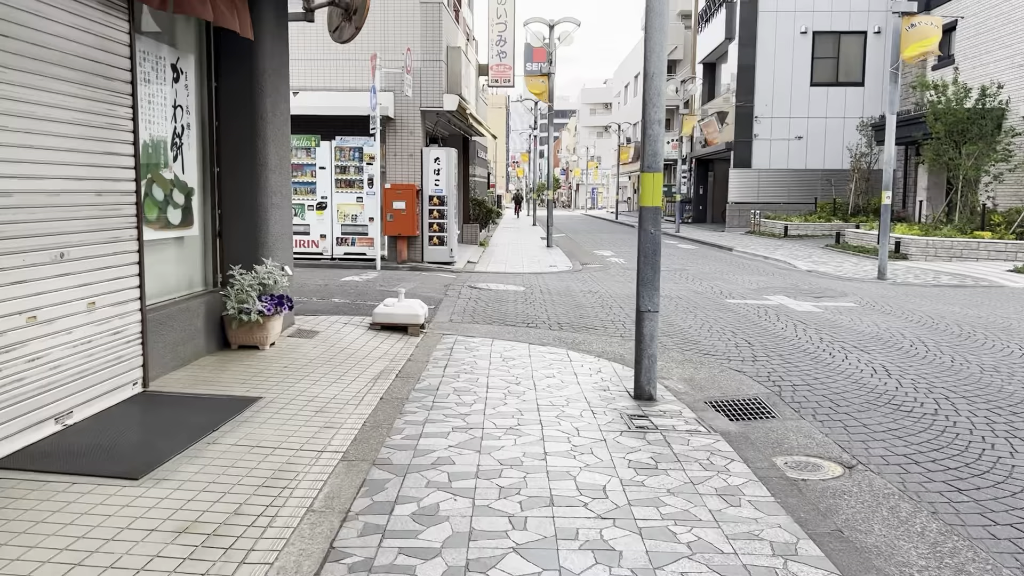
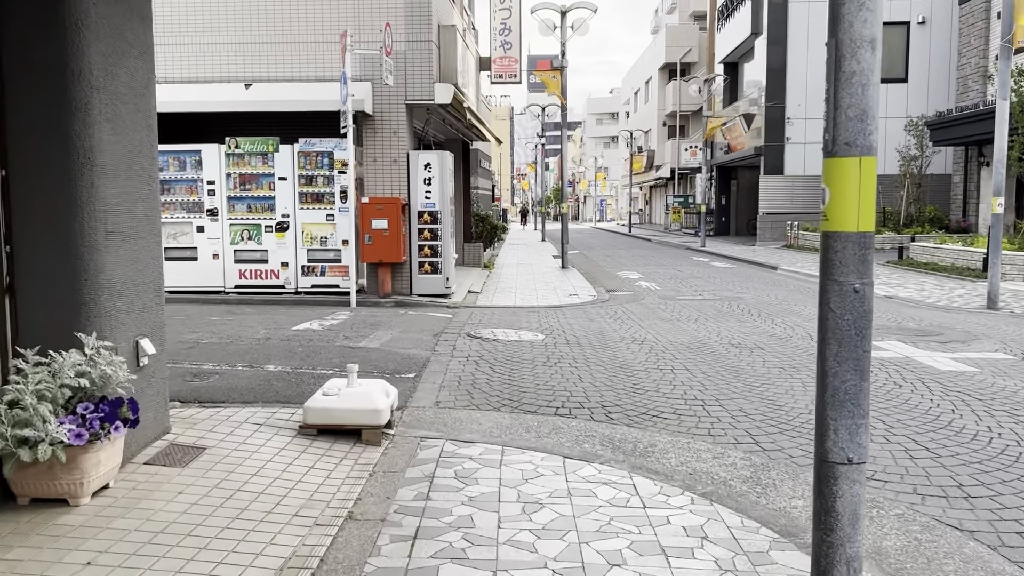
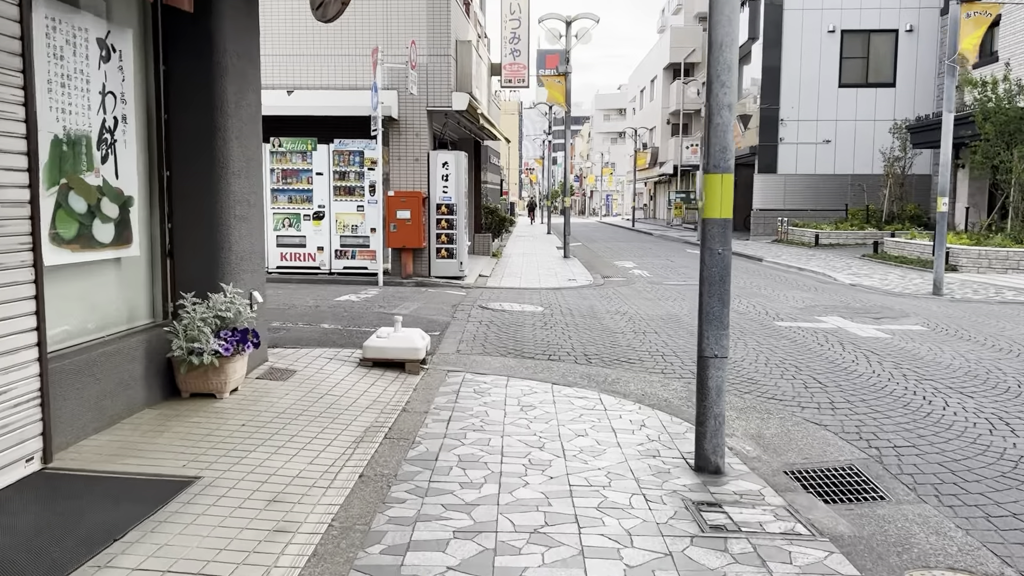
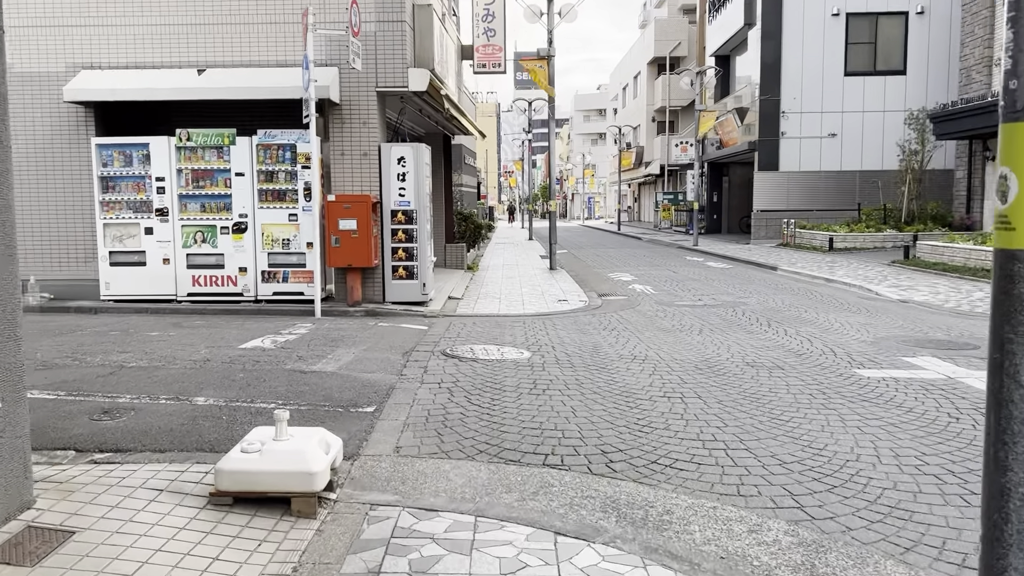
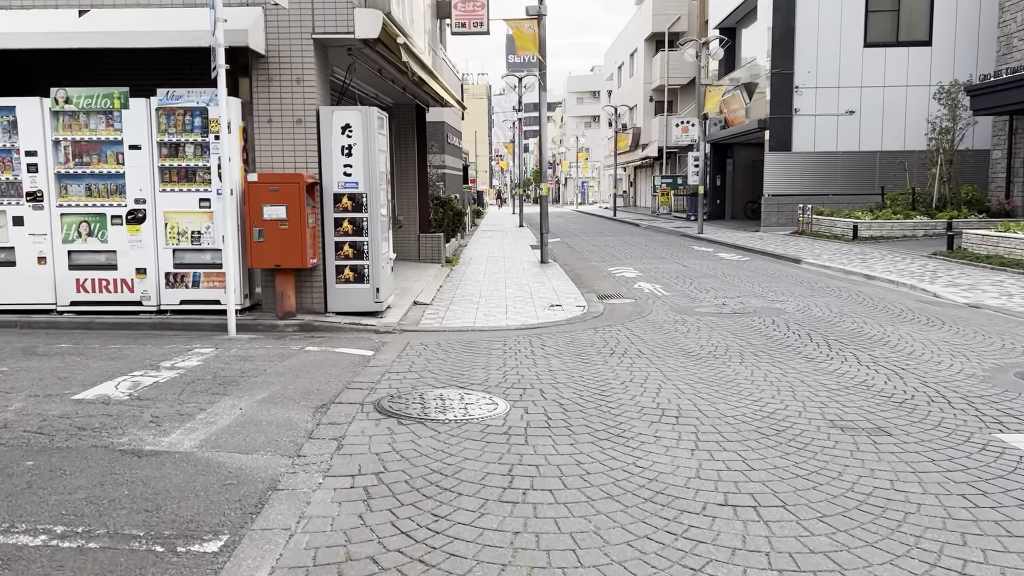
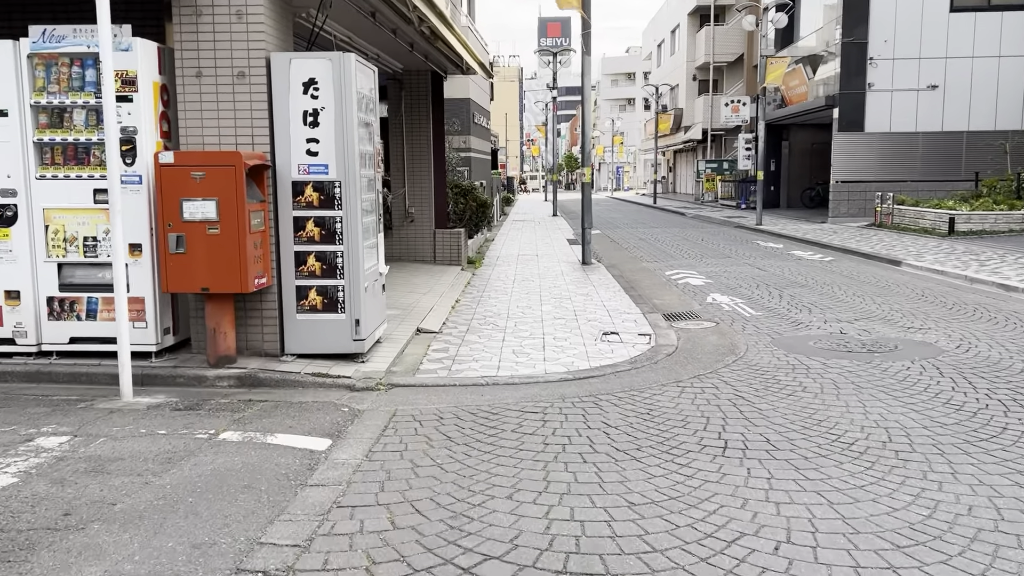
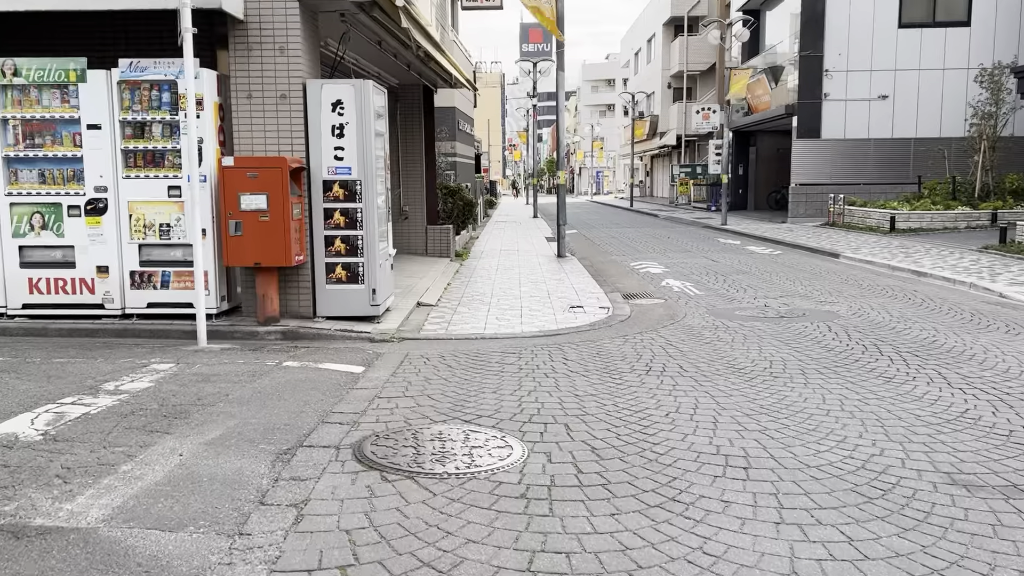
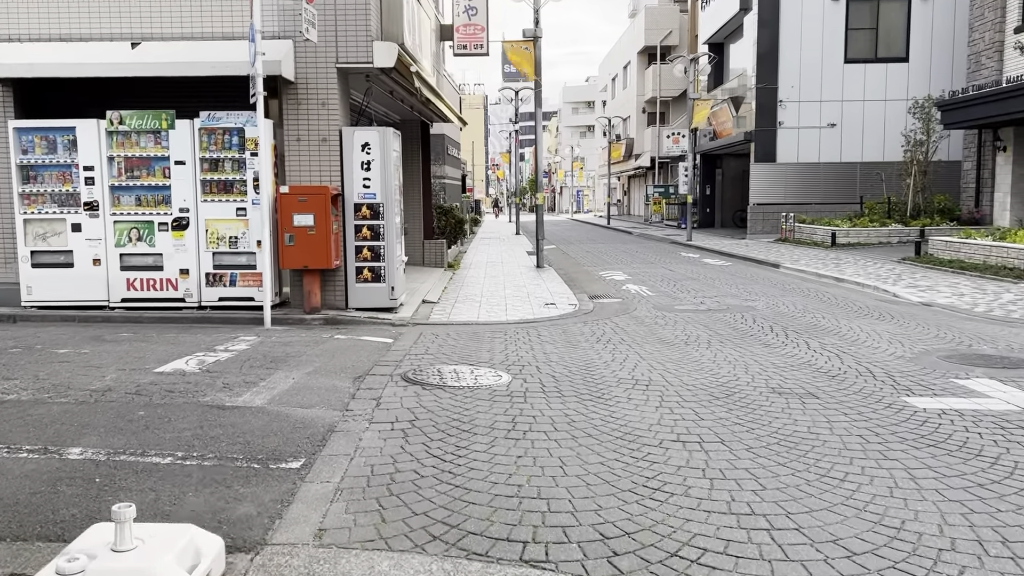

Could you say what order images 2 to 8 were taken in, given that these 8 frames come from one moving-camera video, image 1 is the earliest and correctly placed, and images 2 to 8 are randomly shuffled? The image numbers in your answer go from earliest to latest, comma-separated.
3, 2, 4, 8, 5, 7, 6
